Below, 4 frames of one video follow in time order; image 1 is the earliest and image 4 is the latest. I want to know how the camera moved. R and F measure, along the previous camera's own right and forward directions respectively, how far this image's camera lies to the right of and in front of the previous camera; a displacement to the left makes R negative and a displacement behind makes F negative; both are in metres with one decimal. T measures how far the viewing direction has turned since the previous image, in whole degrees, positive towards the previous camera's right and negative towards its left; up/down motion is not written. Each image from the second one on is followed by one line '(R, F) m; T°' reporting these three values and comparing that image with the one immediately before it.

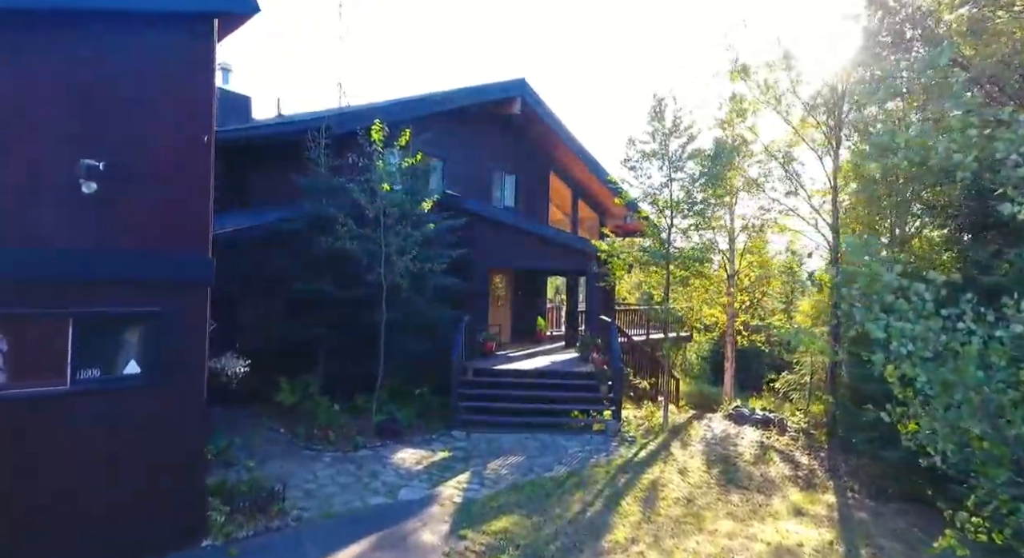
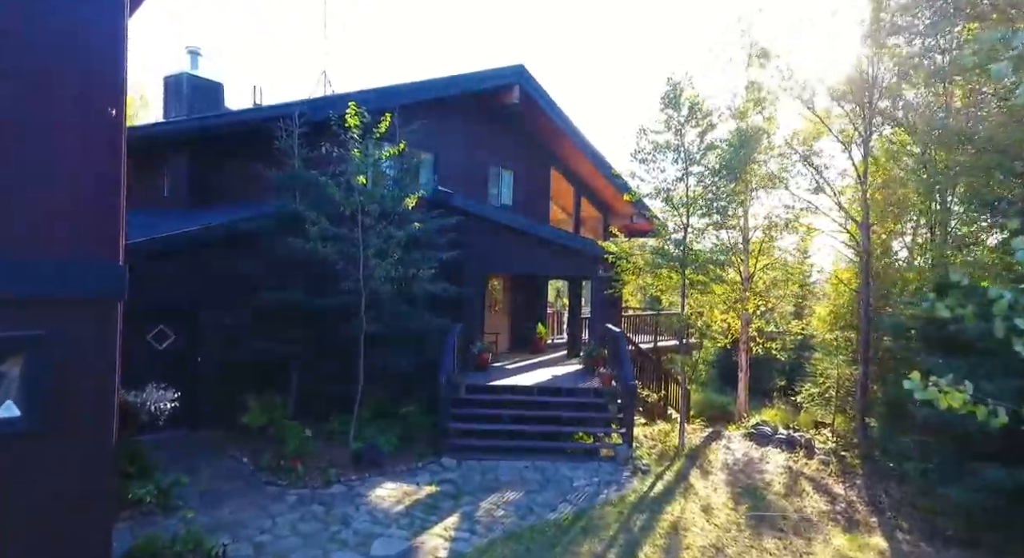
(0.0, +1.1) m; 0°
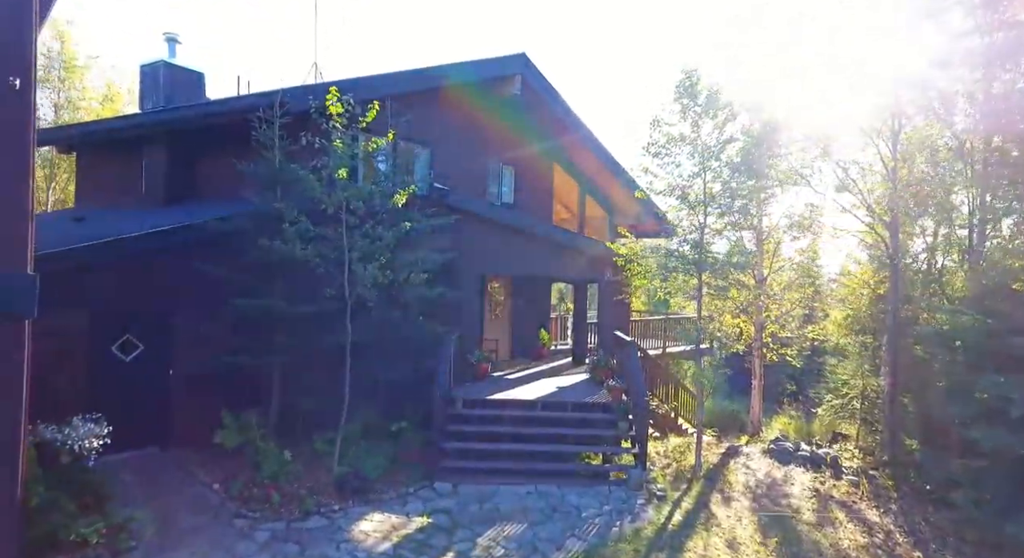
(0.0, +0.8) m; 0°
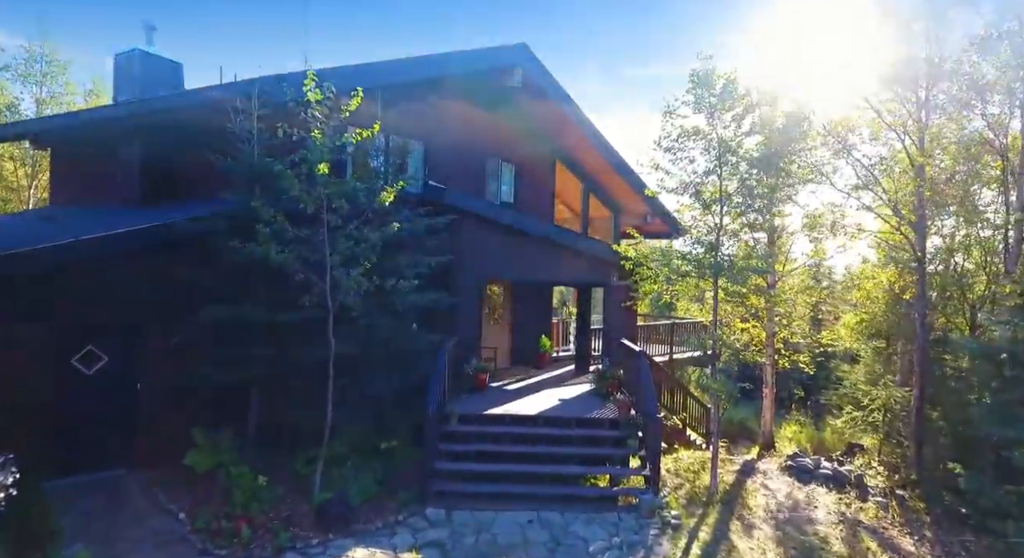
(0.0, +0.7) m; 0°
